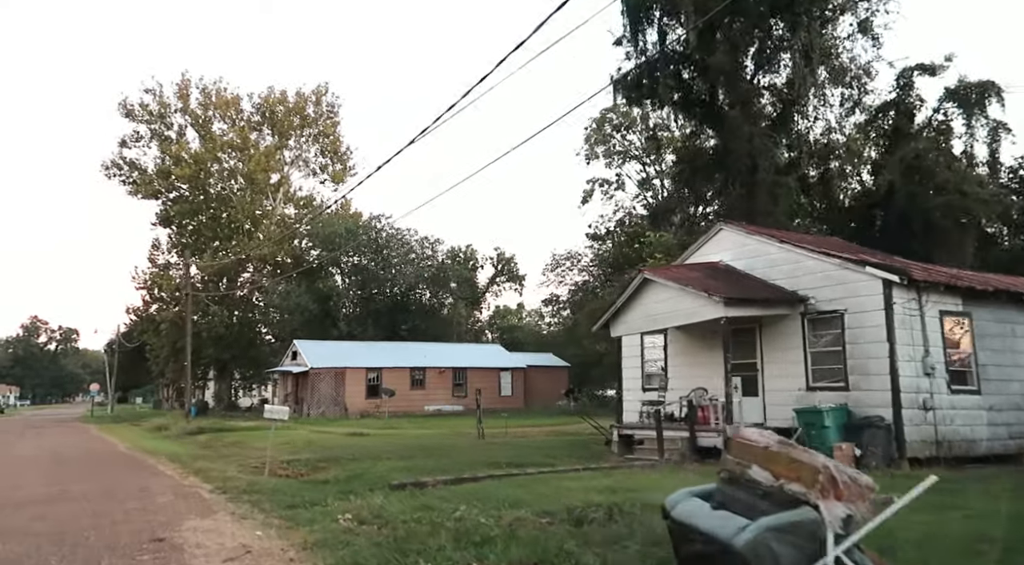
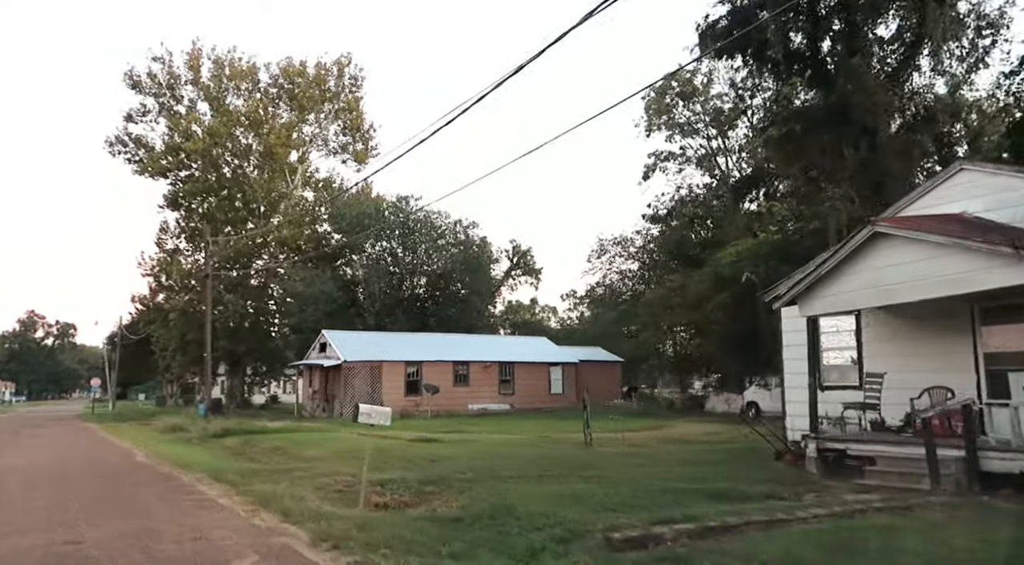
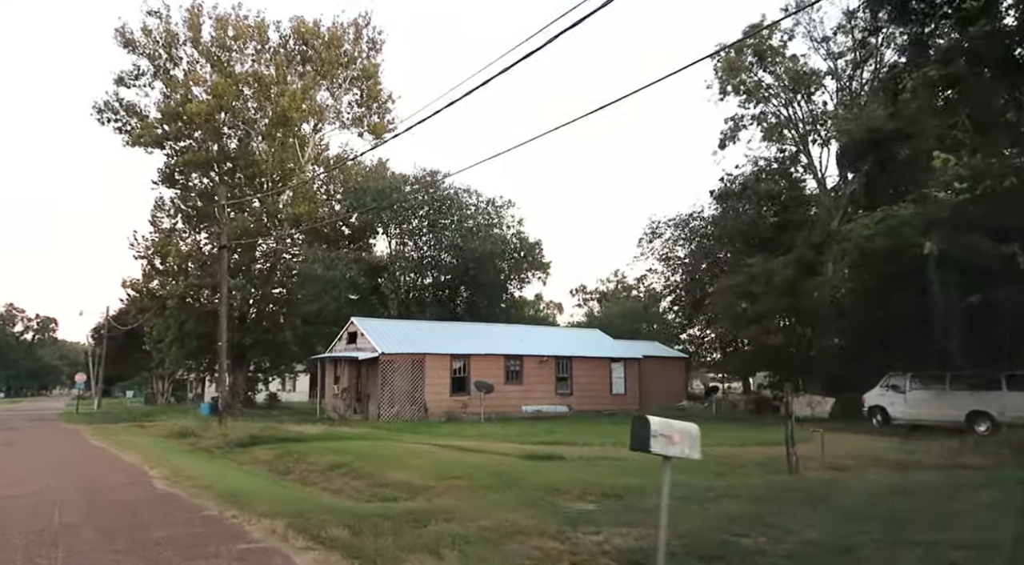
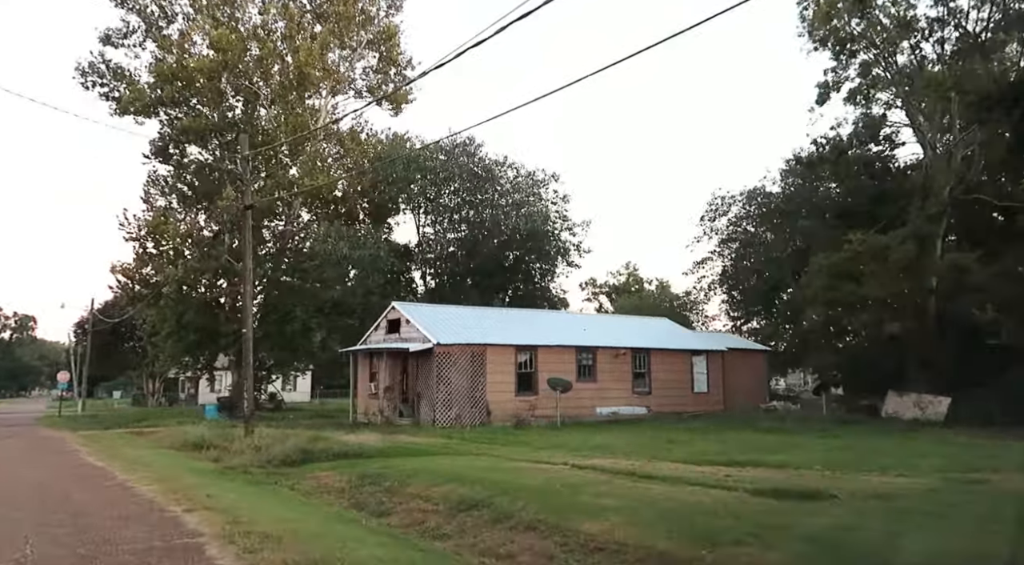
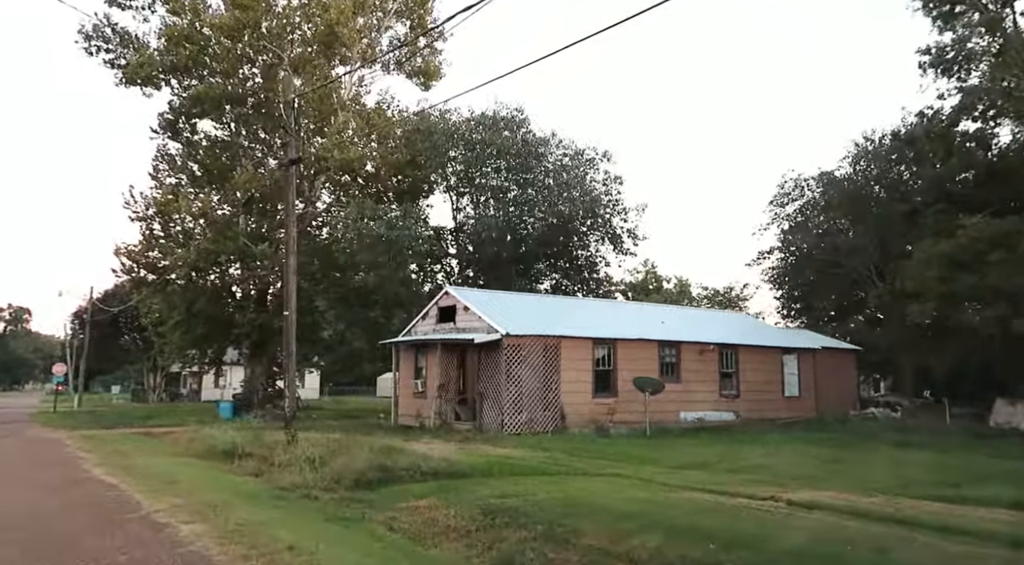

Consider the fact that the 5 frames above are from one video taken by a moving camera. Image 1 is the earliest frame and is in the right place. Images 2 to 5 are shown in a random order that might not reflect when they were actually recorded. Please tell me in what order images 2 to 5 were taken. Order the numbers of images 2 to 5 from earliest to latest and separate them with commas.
2, 3, 4, 5
